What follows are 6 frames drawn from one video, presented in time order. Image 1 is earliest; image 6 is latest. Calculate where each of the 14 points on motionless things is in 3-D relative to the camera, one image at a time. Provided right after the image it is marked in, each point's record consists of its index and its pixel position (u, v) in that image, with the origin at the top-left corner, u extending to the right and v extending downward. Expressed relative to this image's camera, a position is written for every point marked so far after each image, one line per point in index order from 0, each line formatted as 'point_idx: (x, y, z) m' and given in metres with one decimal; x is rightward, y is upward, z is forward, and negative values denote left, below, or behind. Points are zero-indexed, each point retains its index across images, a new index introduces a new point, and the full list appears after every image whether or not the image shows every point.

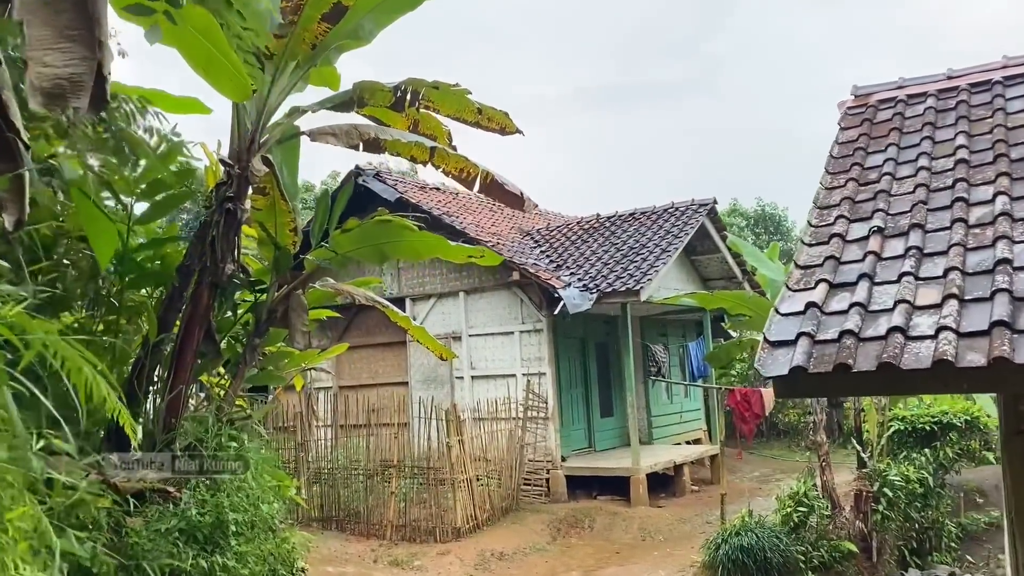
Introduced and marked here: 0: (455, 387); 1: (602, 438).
0: (-0.8, -1.3, +10.8) m
1: (+1.3, -2.2, +11.7) m
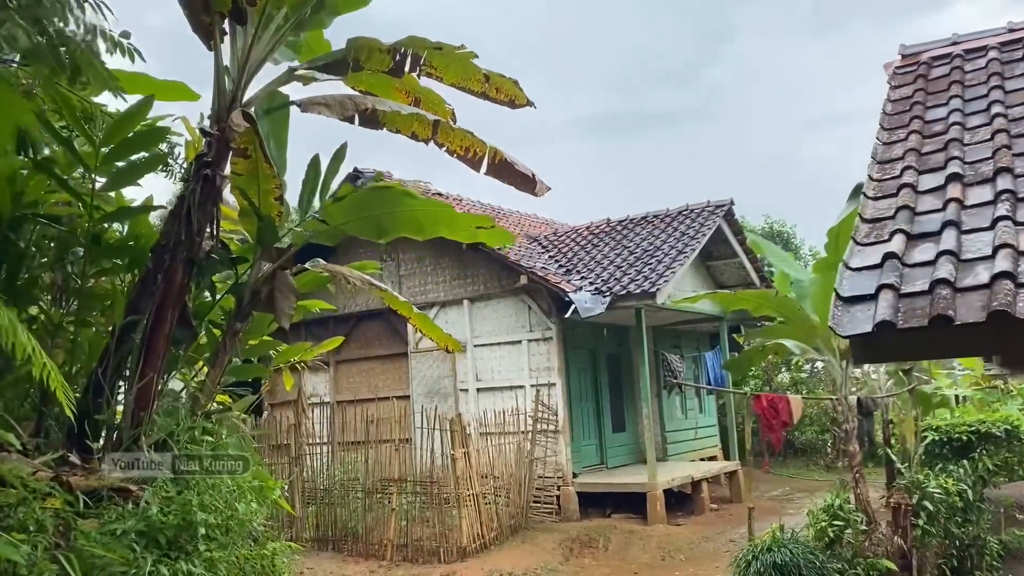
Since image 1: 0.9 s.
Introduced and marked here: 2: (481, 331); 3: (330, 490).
0: (-0.7, -1.4, +10.3) m
1: (+1.4, -2.3, +11.1) m
2: (-0.4, -0.6, +10.2) m
3: (-2.0, -2.2, +8.7) m
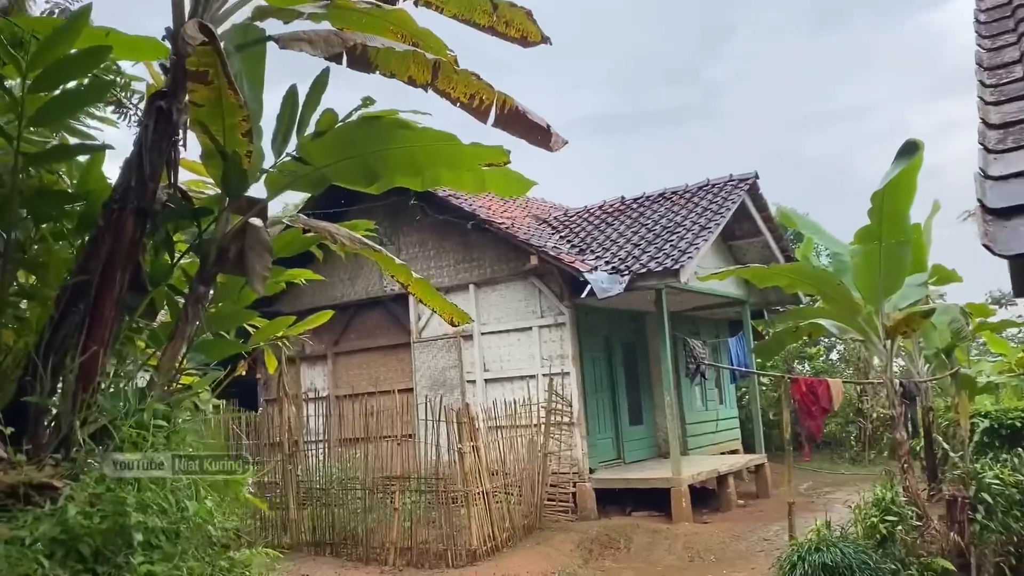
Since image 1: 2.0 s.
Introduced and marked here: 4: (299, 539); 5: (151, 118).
0: (-0.5, -1.2, +9.6) m
1: (+1.6, -2.1, +10.4) m
2: (-0.3, -0.4, +9.6) m
3: (-1.8, -2.0, +8.0) m
4: (-2.2, -2.6, +8.3) m
5: (-1.4, +0.7, +3.2) m
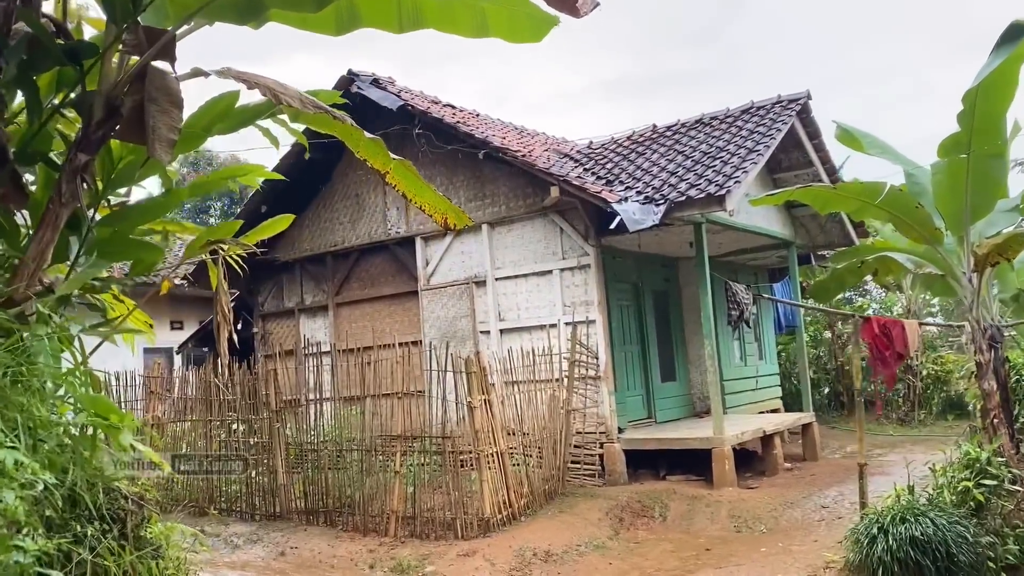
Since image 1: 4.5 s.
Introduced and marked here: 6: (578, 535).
0: (-0.3, -0.6, +8.6) m
1: (+1.8, -1.4, +9.4) m
2: (-0.1, +0.3, +8.5) m
3: (-1.7, -1.5, +7.1) m
4: (-2.0, -2.0, +7.4) m
5: (-1.4, +1.1, +2.1) m
6: (+0.5, -1.9, +6.3) m
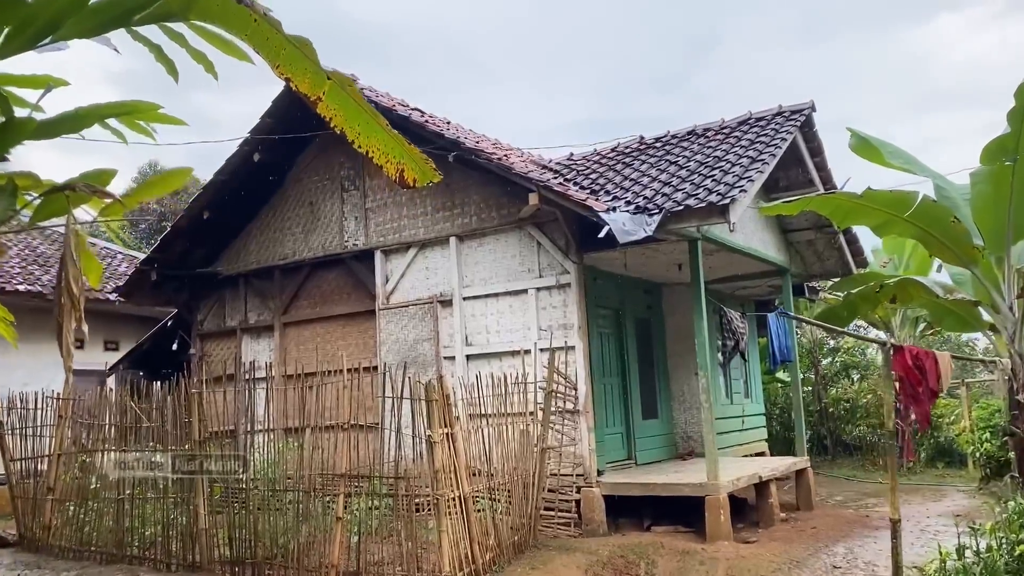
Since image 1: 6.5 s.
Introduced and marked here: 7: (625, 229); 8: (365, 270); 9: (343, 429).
0: (-0.7, -0.8, +7.7) m
1: (+1.4, -1.7, +8.5) m
2: (-0.4, +0.1, +7.6) m
3: (-1.9, -1.5, +6.0) m
4: (-2.3, -2.1, +6.3) m
5: (-1.4, +1.2, +1.2) m
6: (+0.3, -2.1, +5.3) m
7: (+0.9, +0.5, +6.1) m
8: (-1.5, +0.2, +8.3) m
9: (-1.2, -0.9, +5.5) m
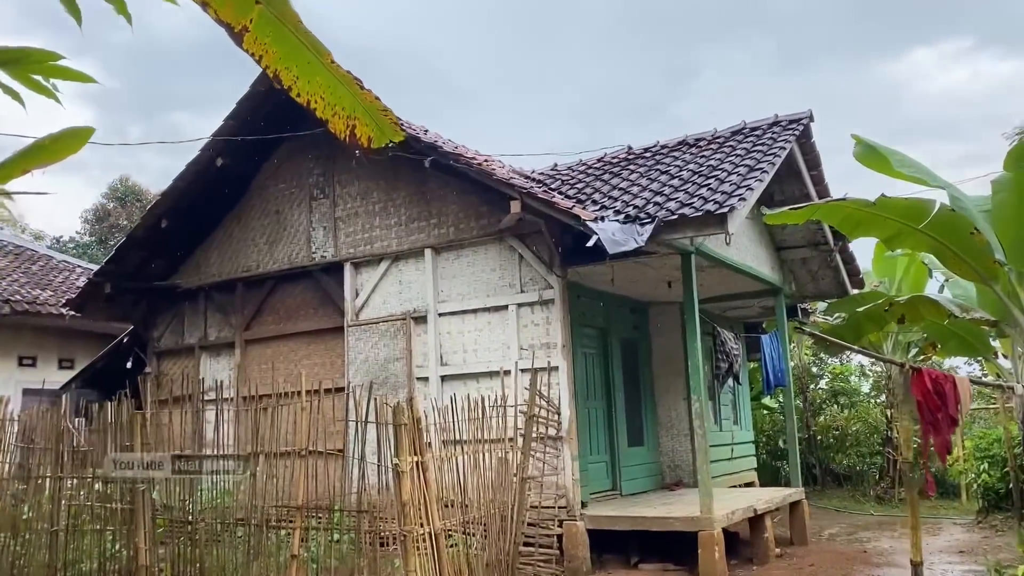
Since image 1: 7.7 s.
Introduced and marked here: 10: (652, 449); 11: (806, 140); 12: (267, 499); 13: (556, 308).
0: (-0.9, -0.9, +7.1) m
1: (+1.2, -1.9, +8.0) m
2: (-0.6, -0.1, +7.1) m
3: (-2.1, -1.6, +5.4) m
4: (-2.5, -2.2, +5.6) m
5: (-1.4, +1.3, +0.7) m
6: (+0.1, -2.1, +4.8) m
7: (+0.7, +0.3, +5.6) m
8: (-1.7, 0.0, +7.8) m
9: (-1.3, -1.0, +5.0) m
10: (+1.5, -1.7, +8.5) m
11: (+2.6, +1.3, +7.1) m
12: (-1.6, -1.3, +5.1) m
13: (+0.4, -0.2, +6.6) m
